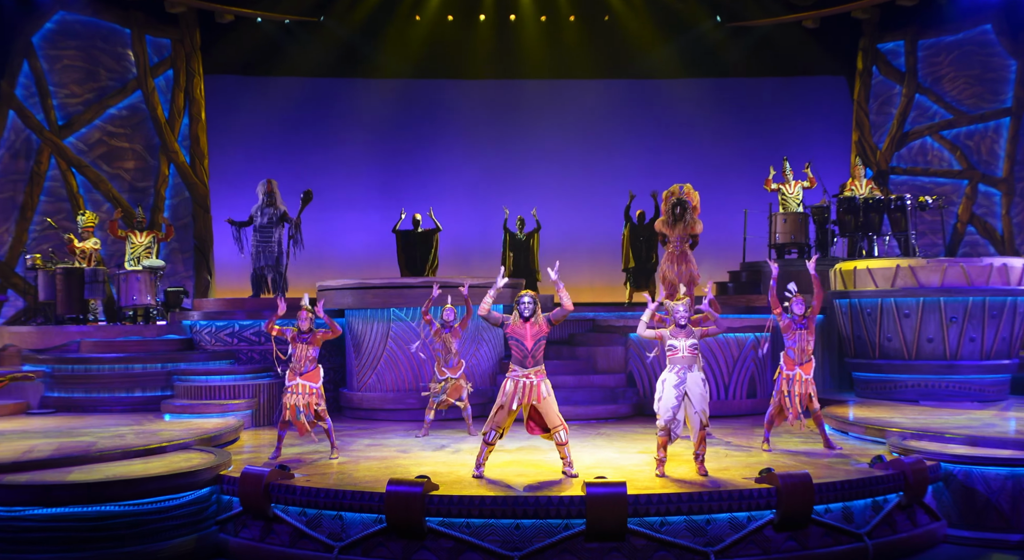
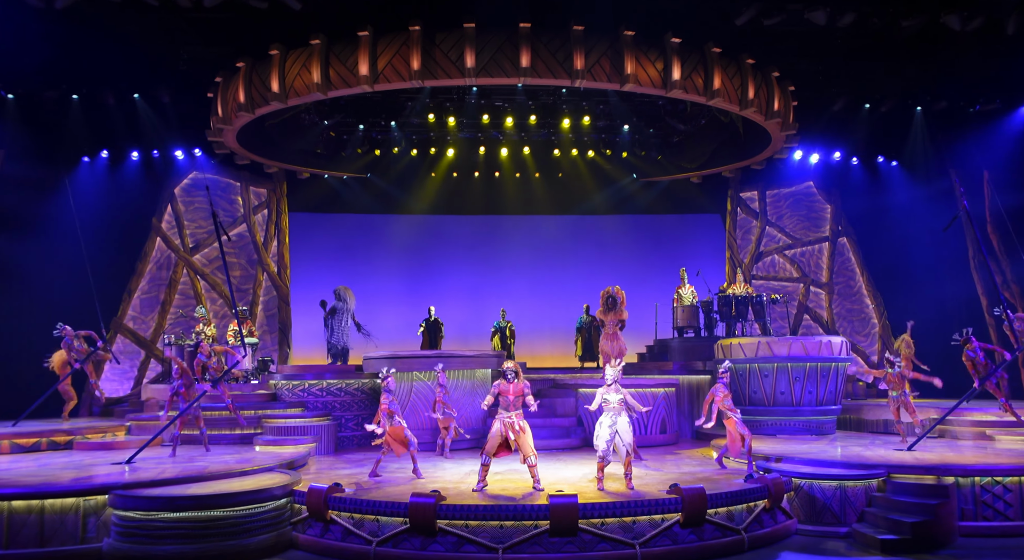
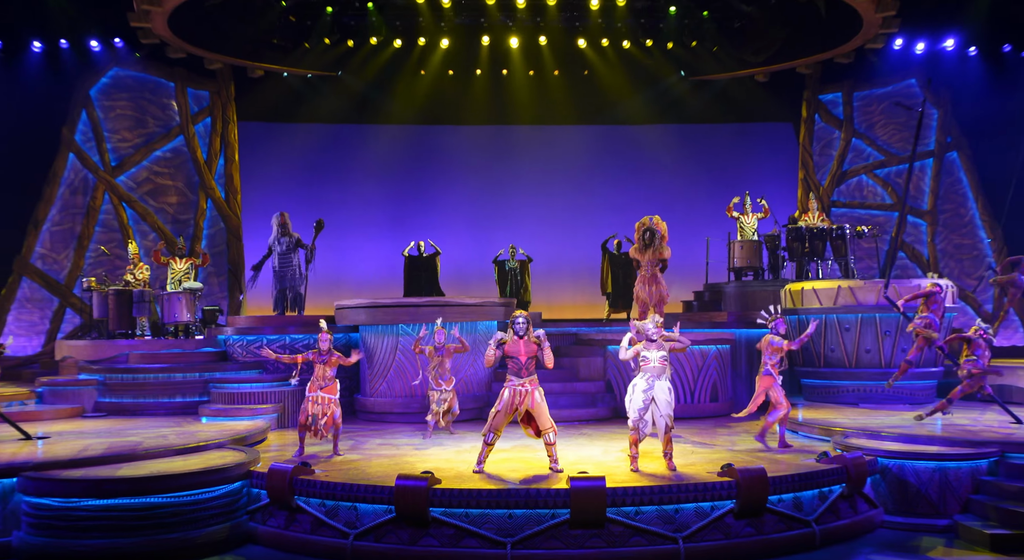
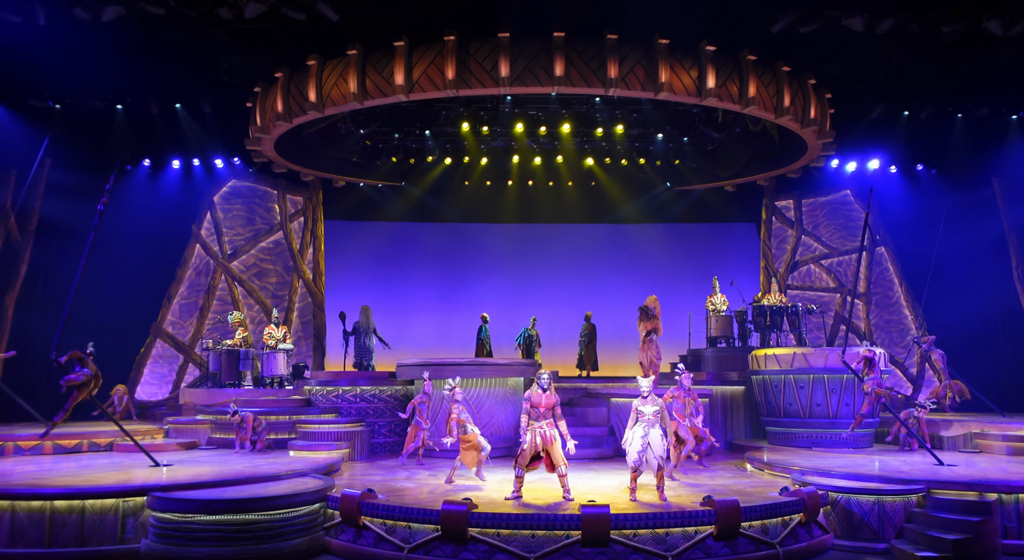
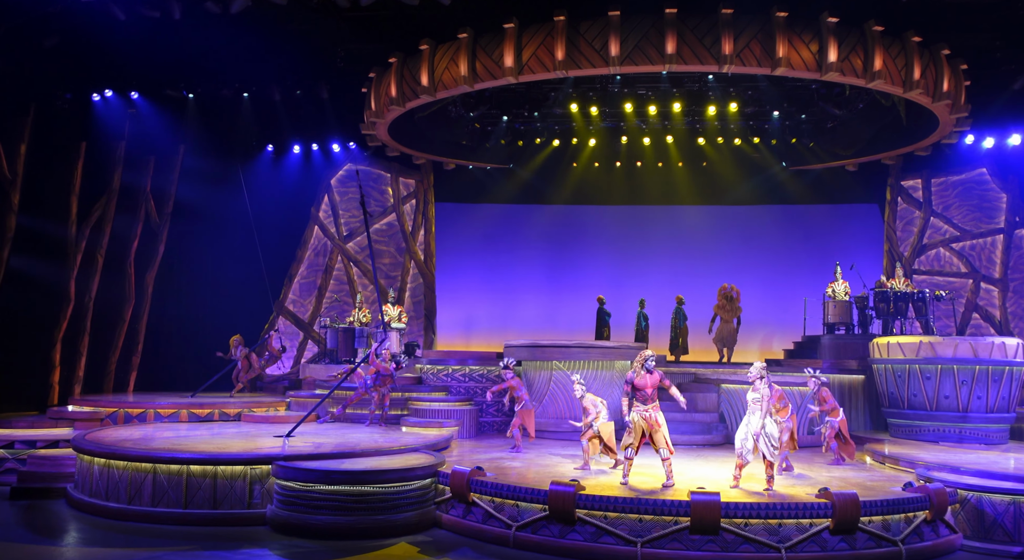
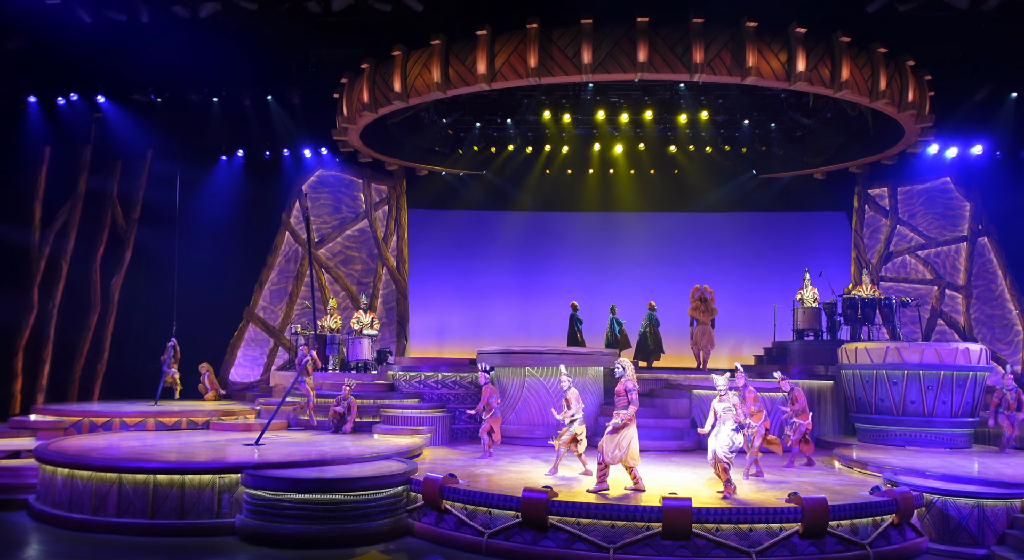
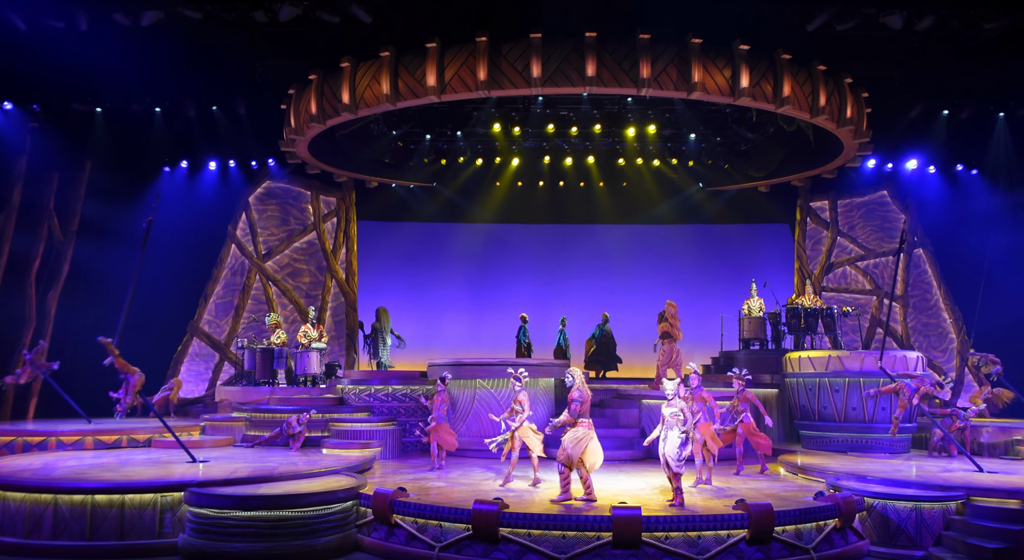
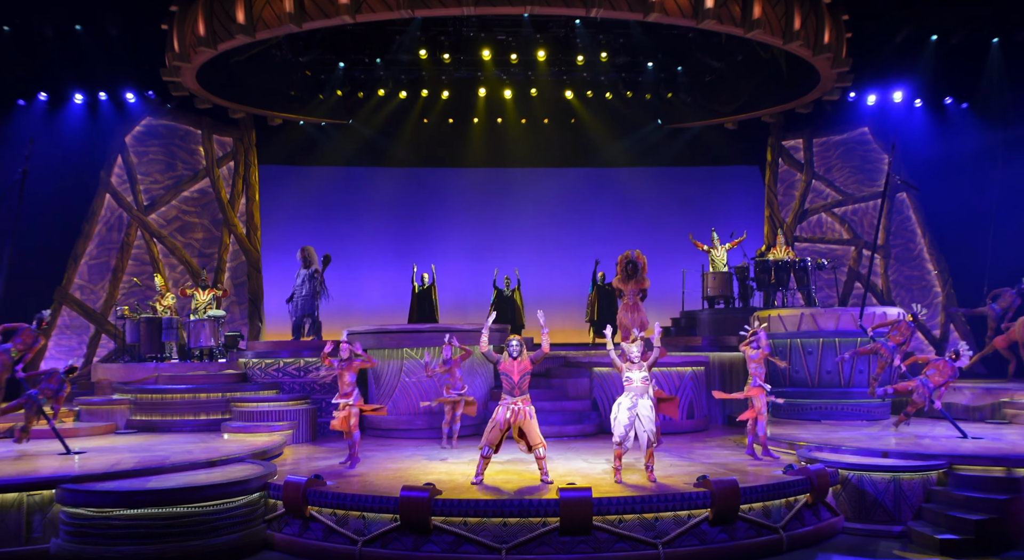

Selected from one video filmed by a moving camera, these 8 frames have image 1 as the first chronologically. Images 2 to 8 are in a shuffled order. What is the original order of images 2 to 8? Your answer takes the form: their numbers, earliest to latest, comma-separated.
3, 8, 2, 4, 7, 6, 5
